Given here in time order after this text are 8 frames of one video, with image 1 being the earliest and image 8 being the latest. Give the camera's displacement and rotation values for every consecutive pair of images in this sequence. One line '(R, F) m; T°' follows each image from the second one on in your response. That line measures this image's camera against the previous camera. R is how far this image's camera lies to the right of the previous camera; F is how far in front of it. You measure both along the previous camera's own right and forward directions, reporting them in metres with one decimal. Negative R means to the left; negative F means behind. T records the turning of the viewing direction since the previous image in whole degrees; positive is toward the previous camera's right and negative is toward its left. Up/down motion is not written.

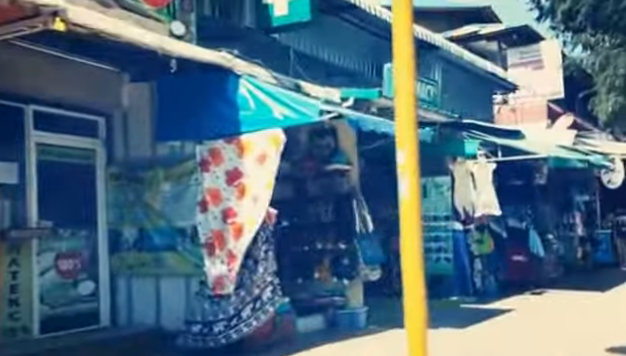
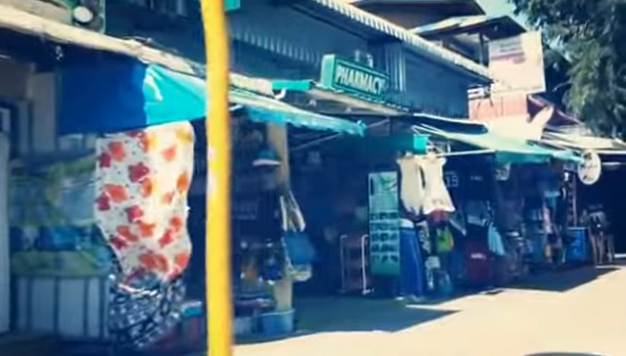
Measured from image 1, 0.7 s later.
(+0.8, +0.5) m; 0°
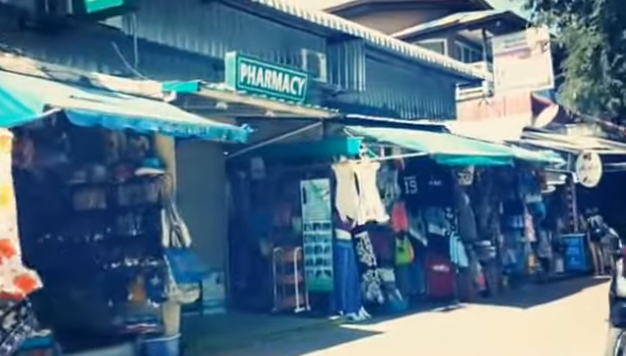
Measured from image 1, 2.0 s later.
(+1.6, +1.0) m; -3°
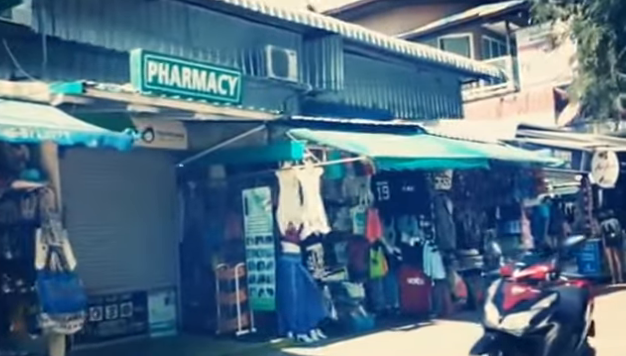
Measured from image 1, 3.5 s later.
(+1.4, +1.1) m; -4°
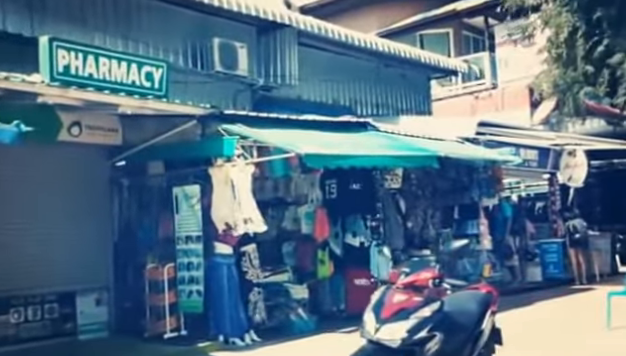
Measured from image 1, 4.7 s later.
(+0.7, +0.4) m; 0°
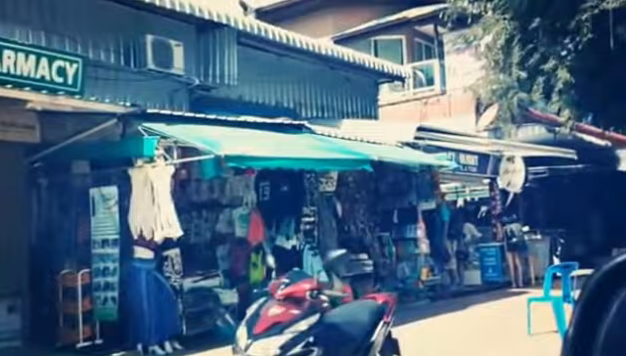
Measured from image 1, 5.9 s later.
(+0.5, +0.4) m; +2°
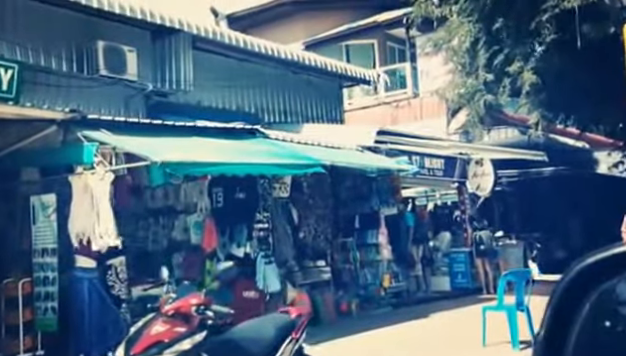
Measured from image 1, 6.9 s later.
(+0.6, +0.2) m; 0°
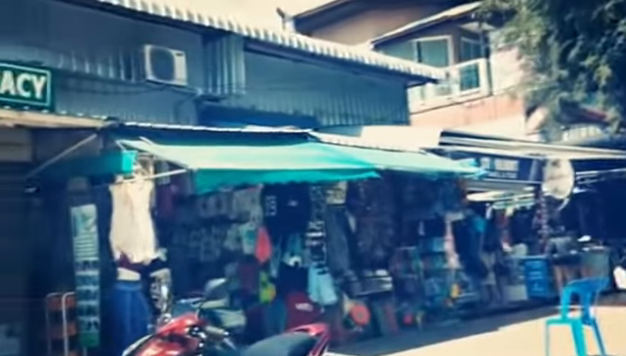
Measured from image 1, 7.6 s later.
(+0.4, +0.6) m; -6°
